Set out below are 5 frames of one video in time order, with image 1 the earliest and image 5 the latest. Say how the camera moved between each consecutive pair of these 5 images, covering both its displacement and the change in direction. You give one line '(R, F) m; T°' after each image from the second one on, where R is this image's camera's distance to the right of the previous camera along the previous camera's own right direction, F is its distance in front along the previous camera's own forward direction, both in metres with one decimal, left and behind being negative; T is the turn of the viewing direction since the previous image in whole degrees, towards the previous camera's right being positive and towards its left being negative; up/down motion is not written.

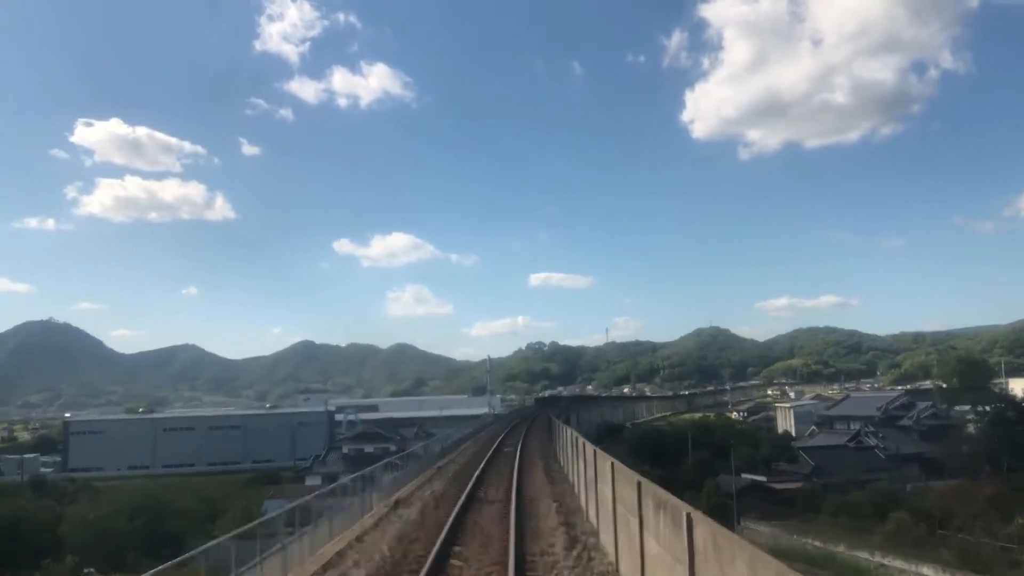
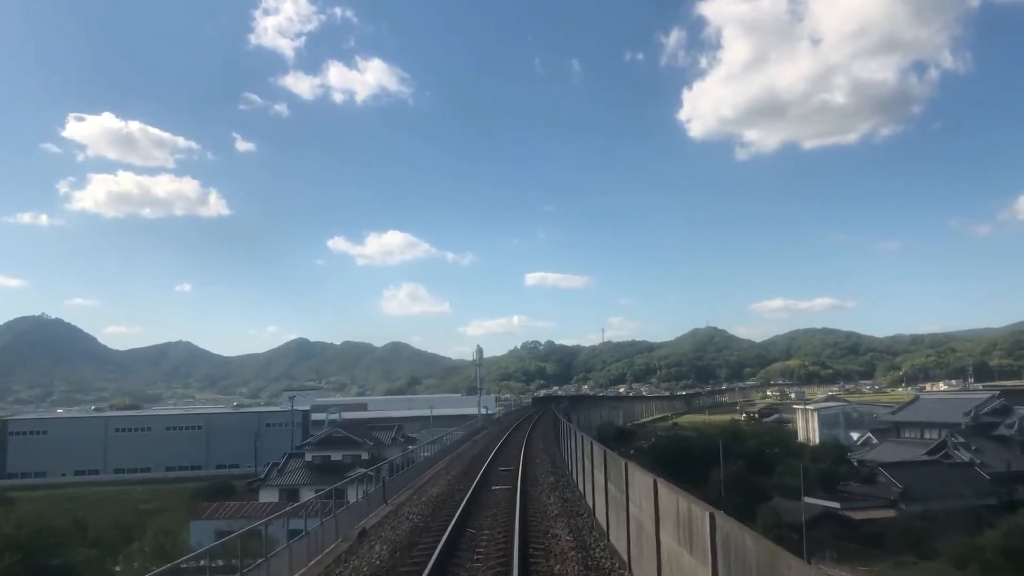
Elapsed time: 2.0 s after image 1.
(0.0, +1.2) m; 0°
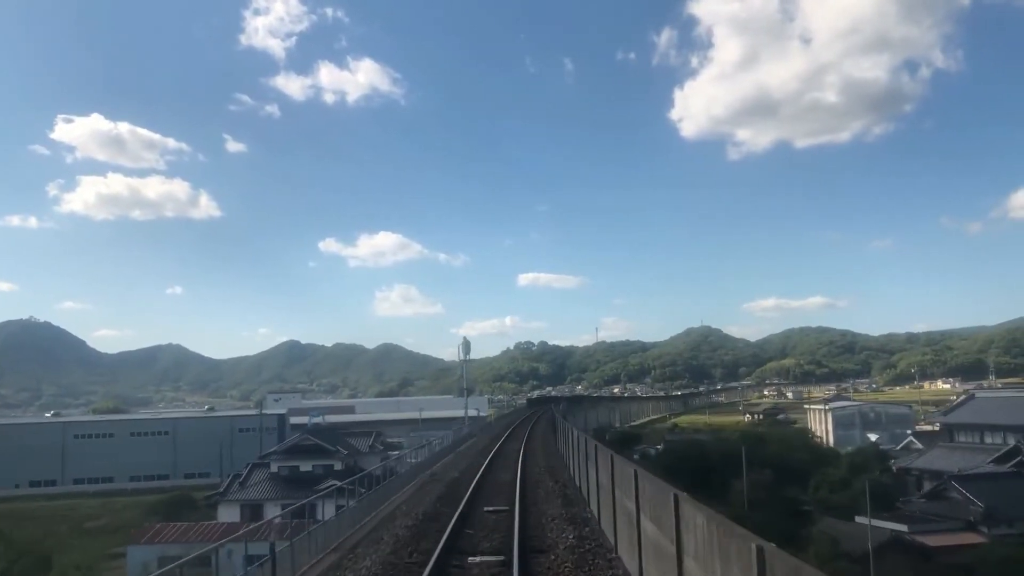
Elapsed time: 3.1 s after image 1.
(0.0, +0.7) m; +1°
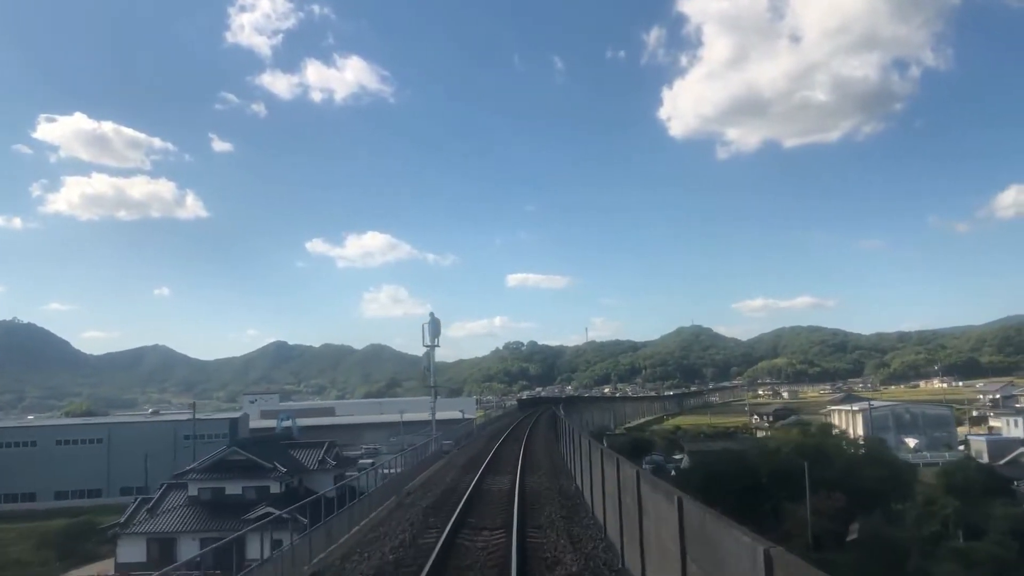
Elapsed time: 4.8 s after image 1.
(0.0, +1.2) m; +1°
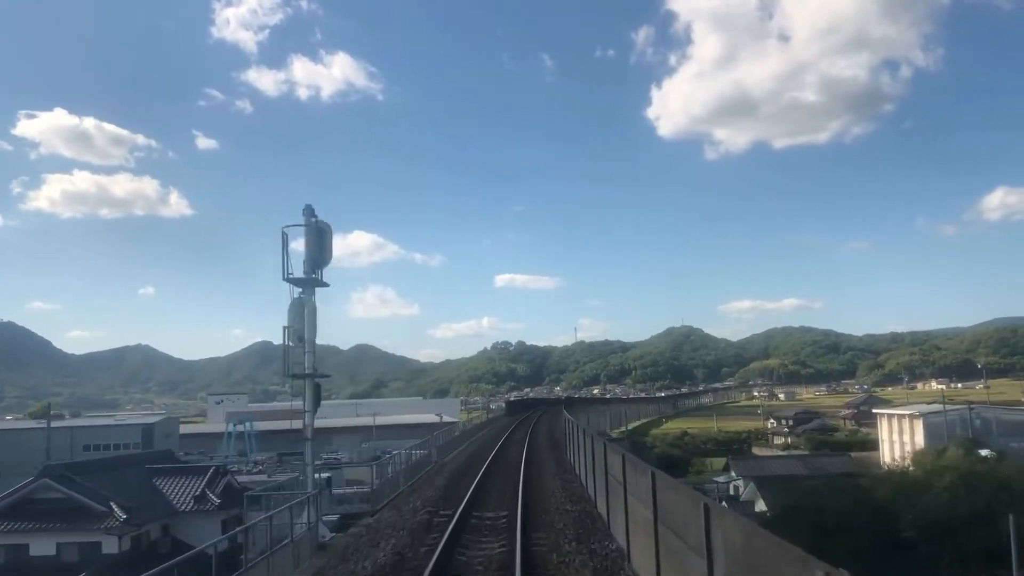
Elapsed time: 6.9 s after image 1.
(0.0, +1.6) m; +1°
